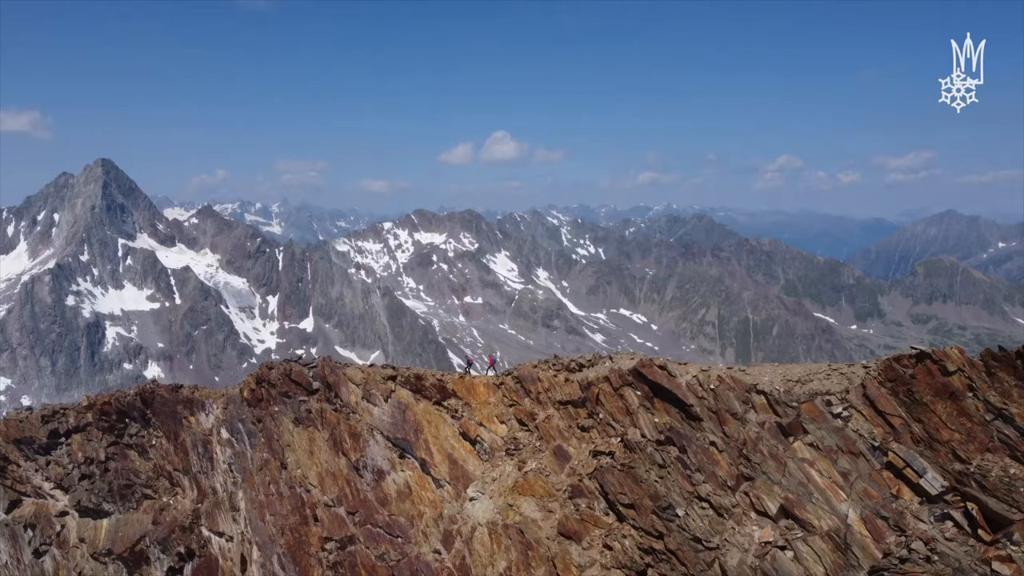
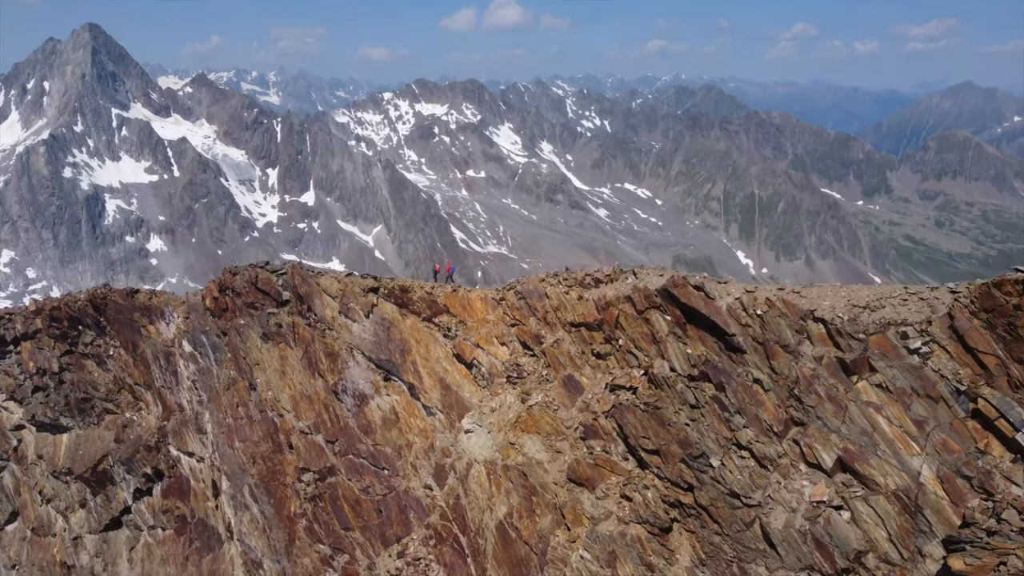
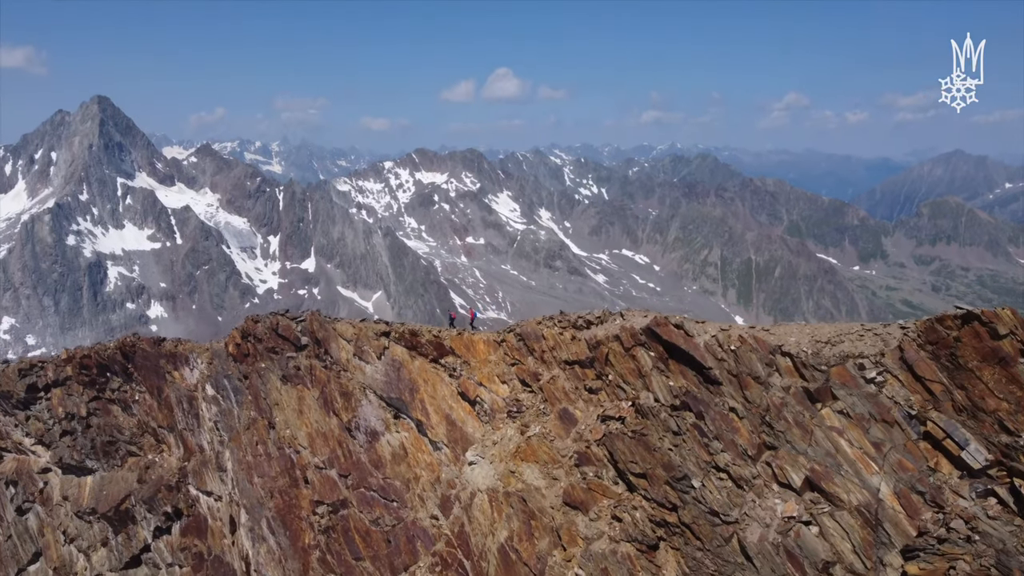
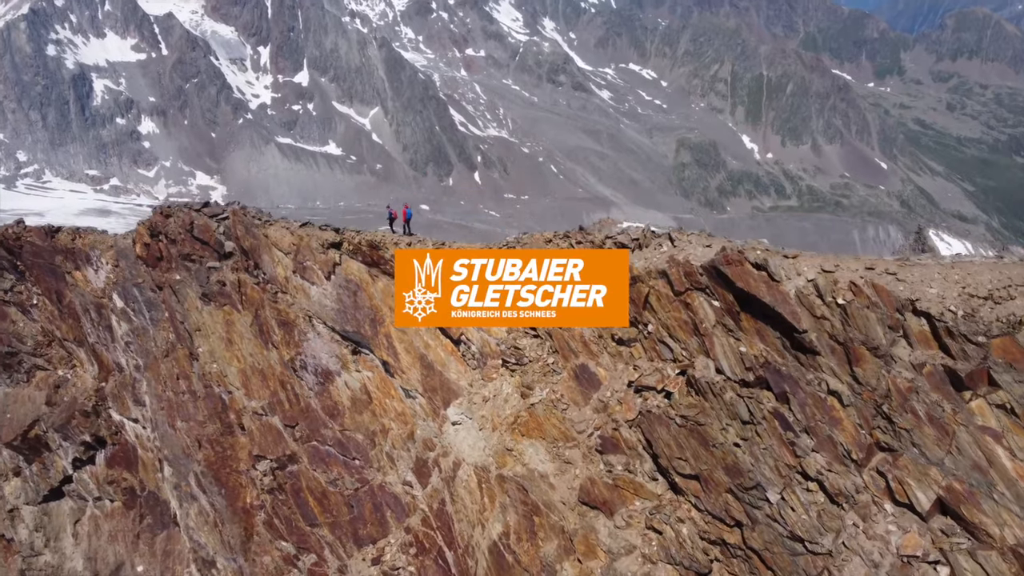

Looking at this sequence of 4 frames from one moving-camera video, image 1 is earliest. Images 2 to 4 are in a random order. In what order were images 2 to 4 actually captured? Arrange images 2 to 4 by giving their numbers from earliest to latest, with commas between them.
3, 2, 4
